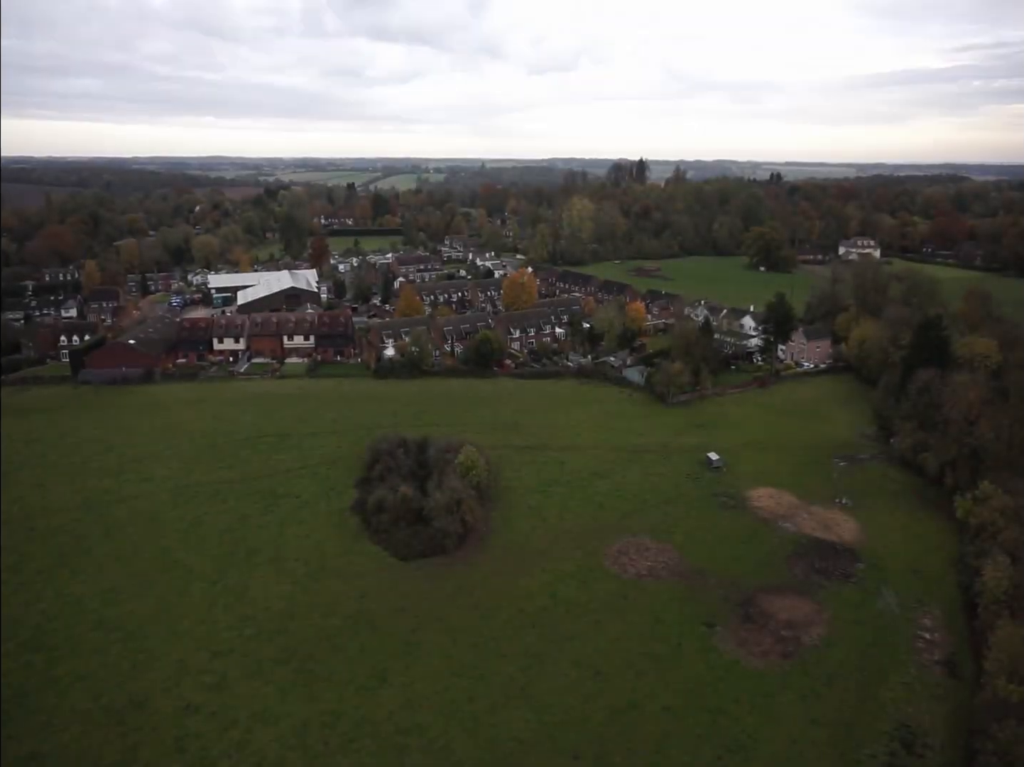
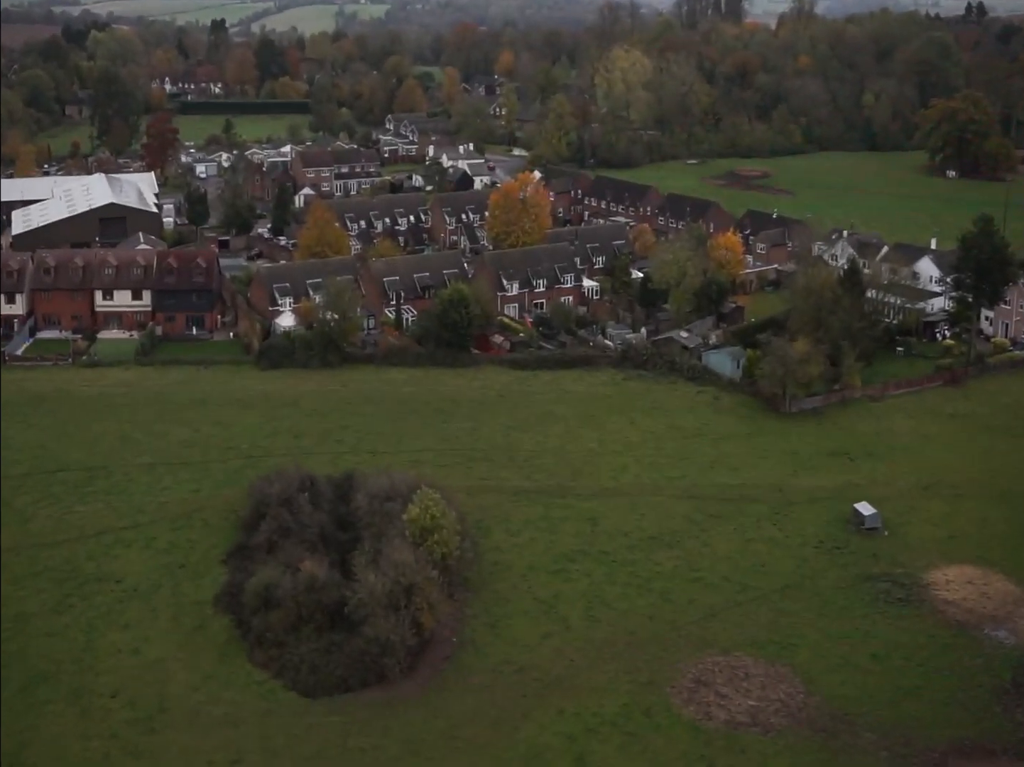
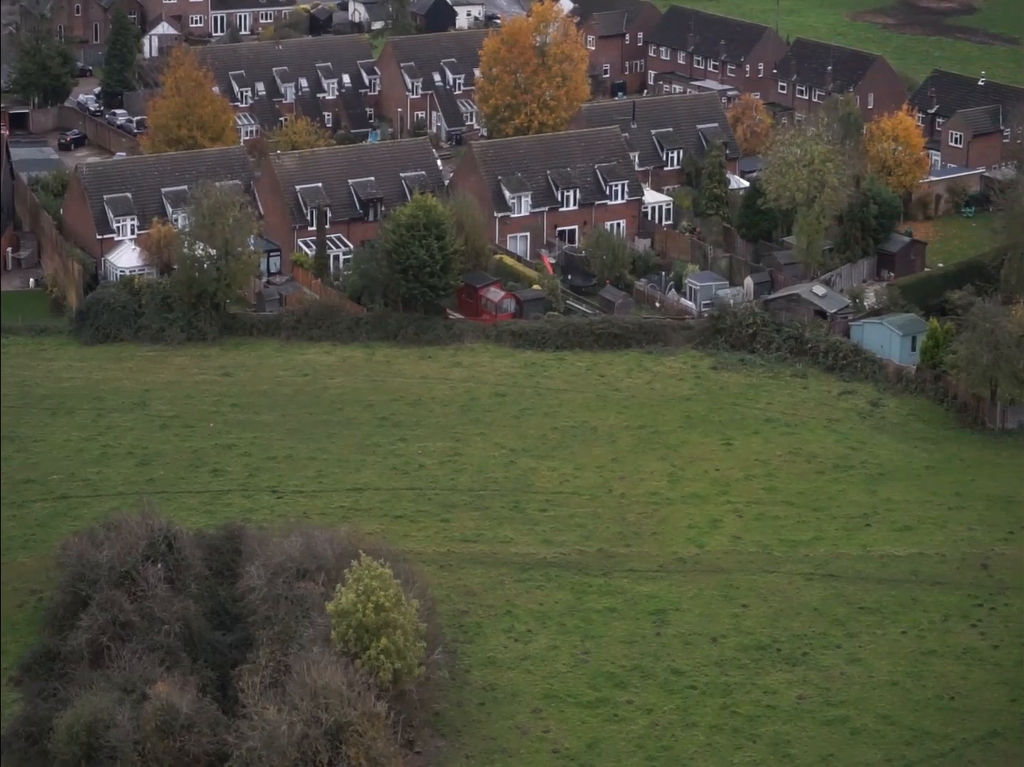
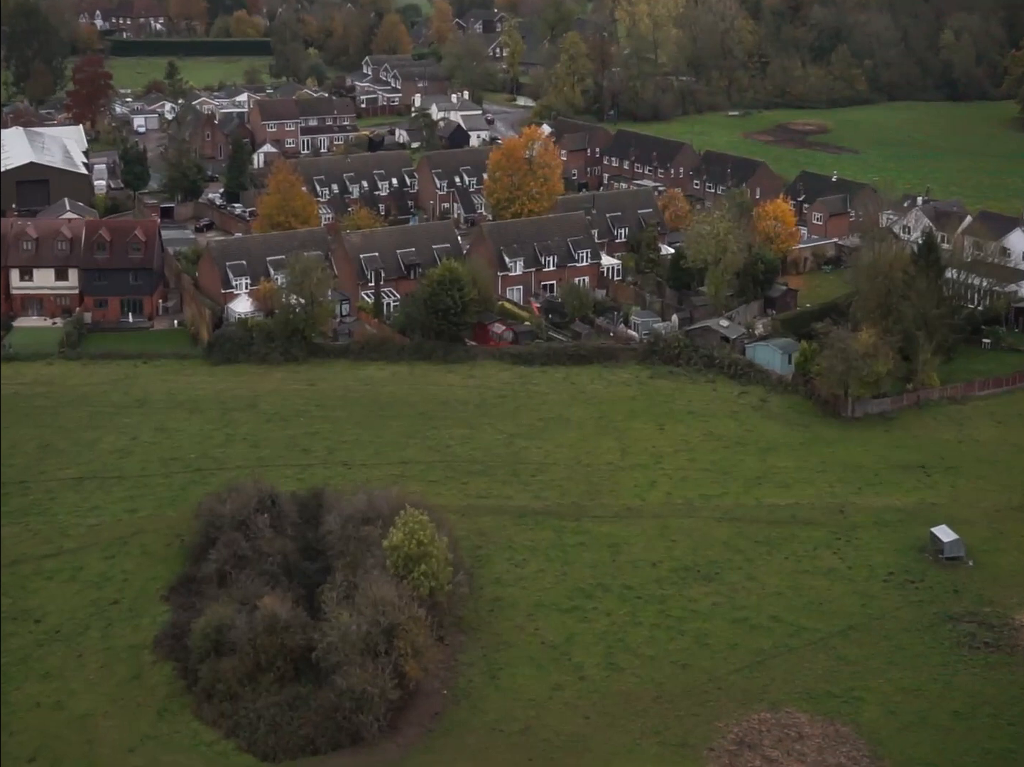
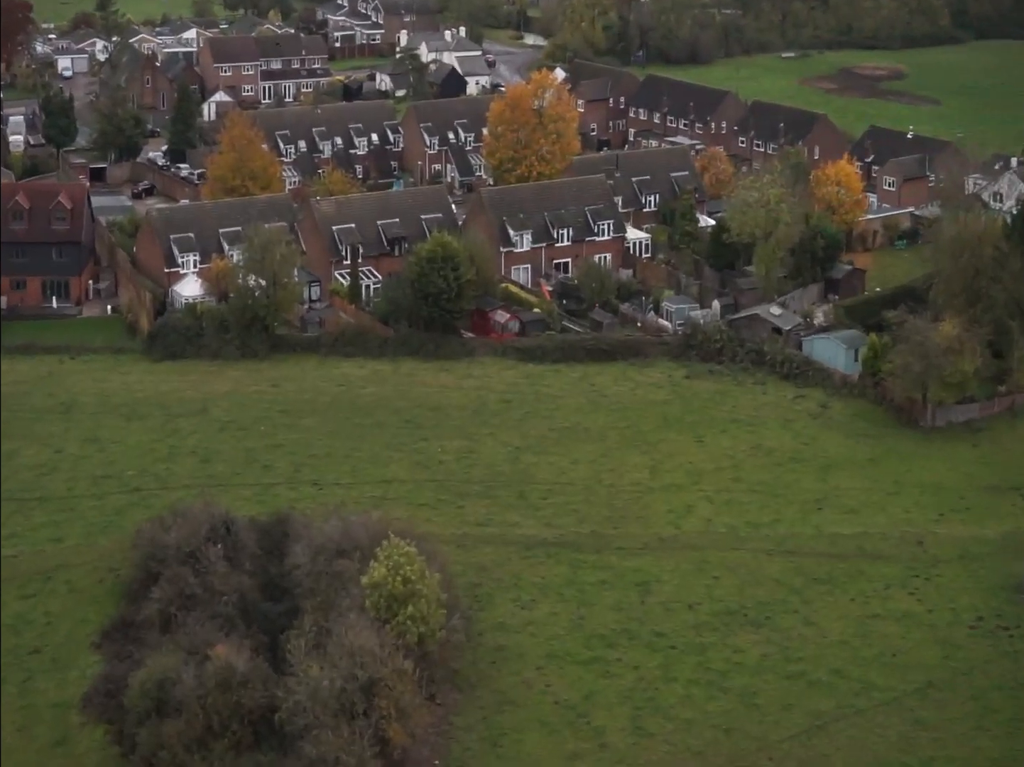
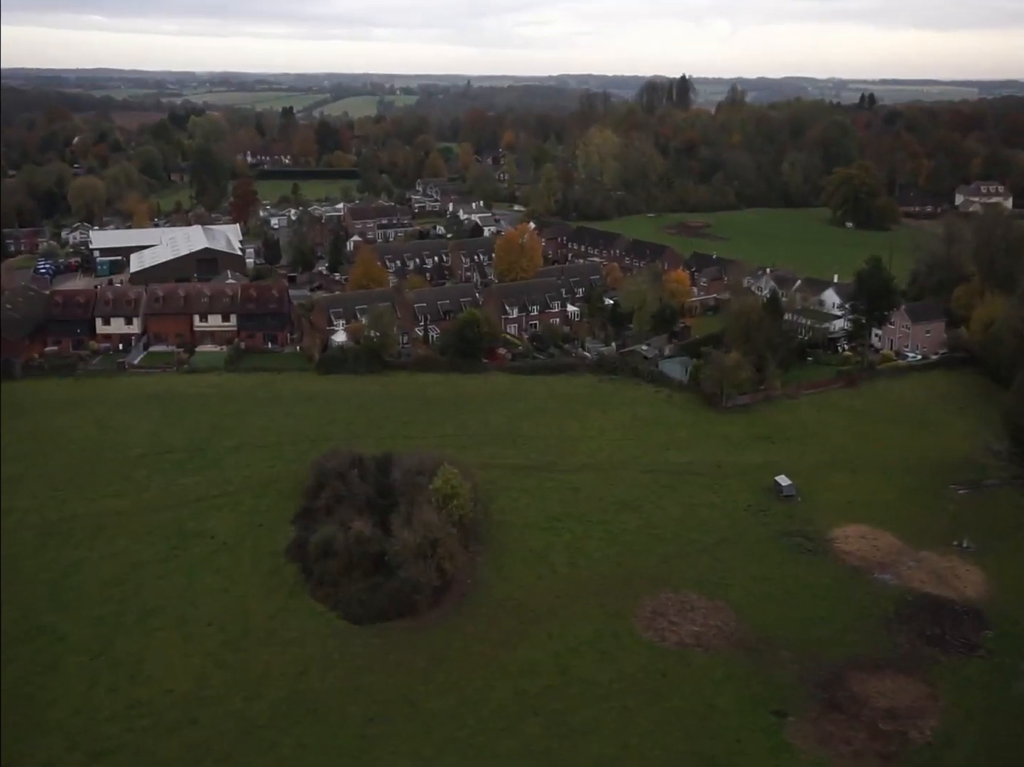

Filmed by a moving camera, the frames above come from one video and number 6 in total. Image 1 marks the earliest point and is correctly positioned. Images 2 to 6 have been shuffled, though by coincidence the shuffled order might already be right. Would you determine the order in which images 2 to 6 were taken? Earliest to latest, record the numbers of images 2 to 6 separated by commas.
6, 2, 4, 5, 3
